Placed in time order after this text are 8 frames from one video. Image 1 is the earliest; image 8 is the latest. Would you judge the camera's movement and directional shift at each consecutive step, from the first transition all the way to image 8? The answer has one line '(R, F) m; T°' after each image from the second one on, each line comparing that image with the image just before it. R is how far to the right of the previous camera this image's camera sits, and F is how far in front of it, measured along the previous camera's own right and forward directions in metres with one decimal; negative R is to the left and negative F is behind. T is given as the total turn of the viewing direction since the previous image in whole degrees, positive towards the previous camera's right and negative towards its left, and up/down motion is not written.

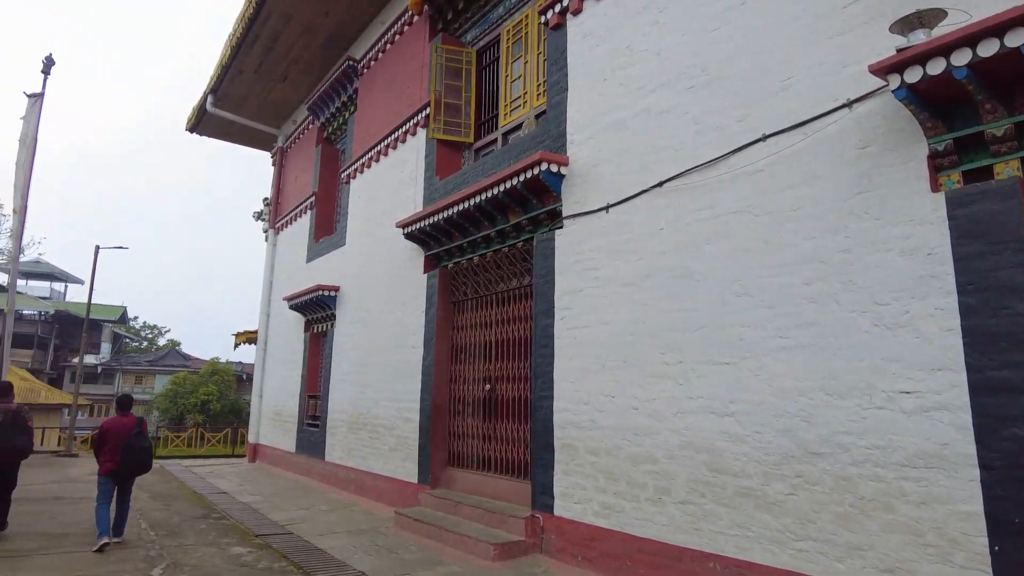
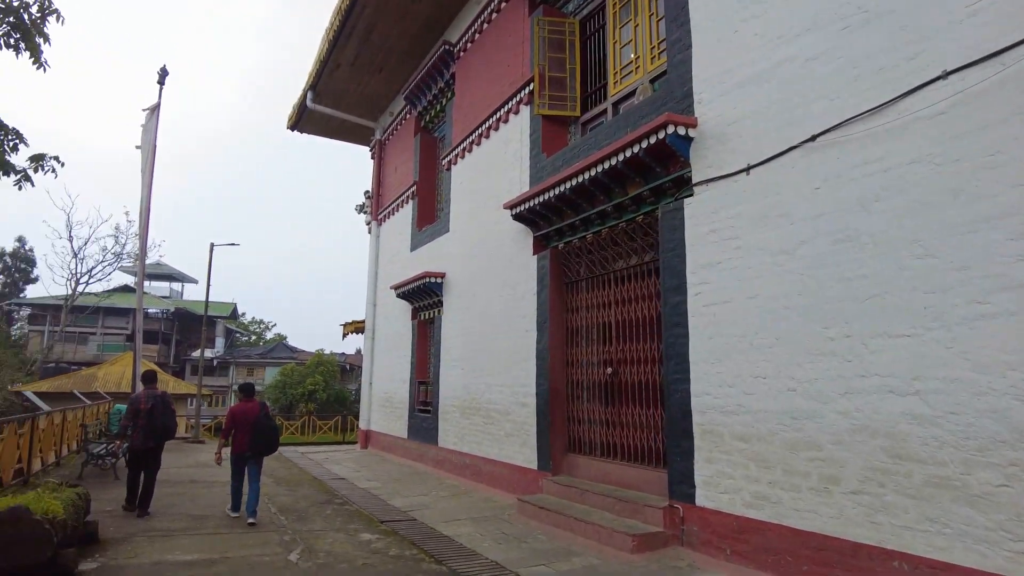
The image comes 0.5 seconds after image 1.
(-0.3, +0.3) m; -8°
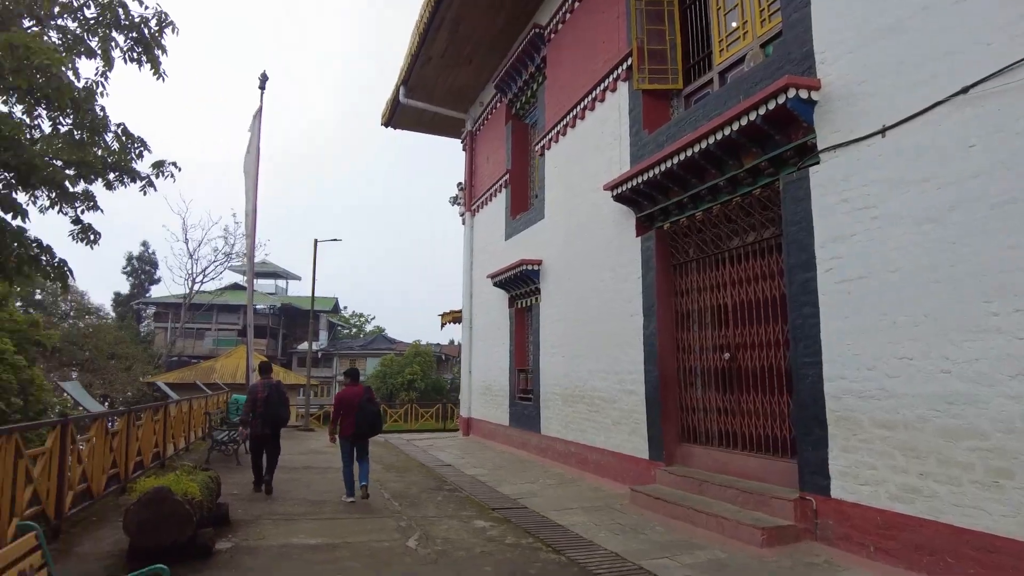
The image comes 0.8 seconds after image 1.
(-0.2, +0.2) m; -8°
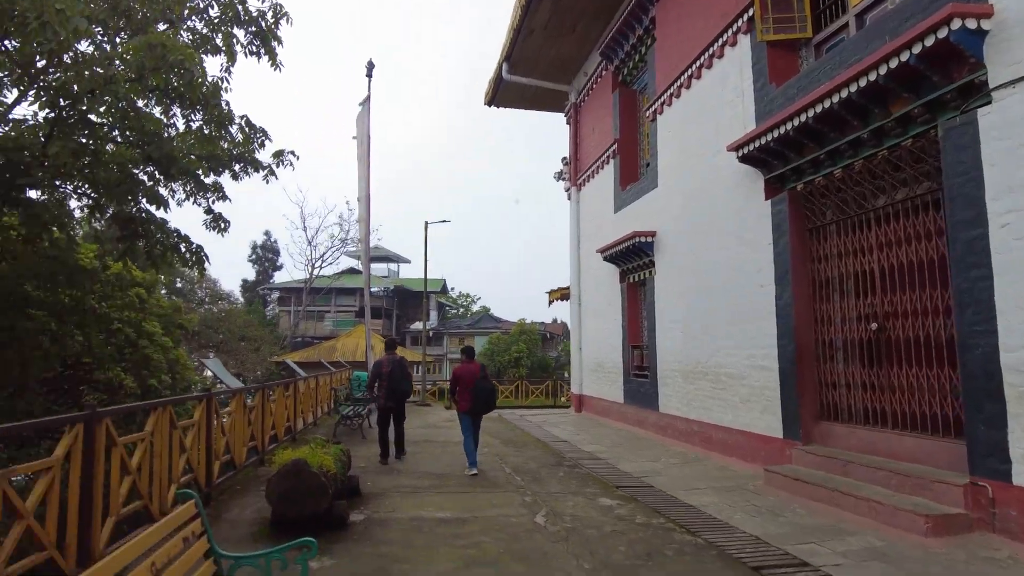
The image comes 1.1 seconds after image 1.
(-0.2, +0.2) m; -9°
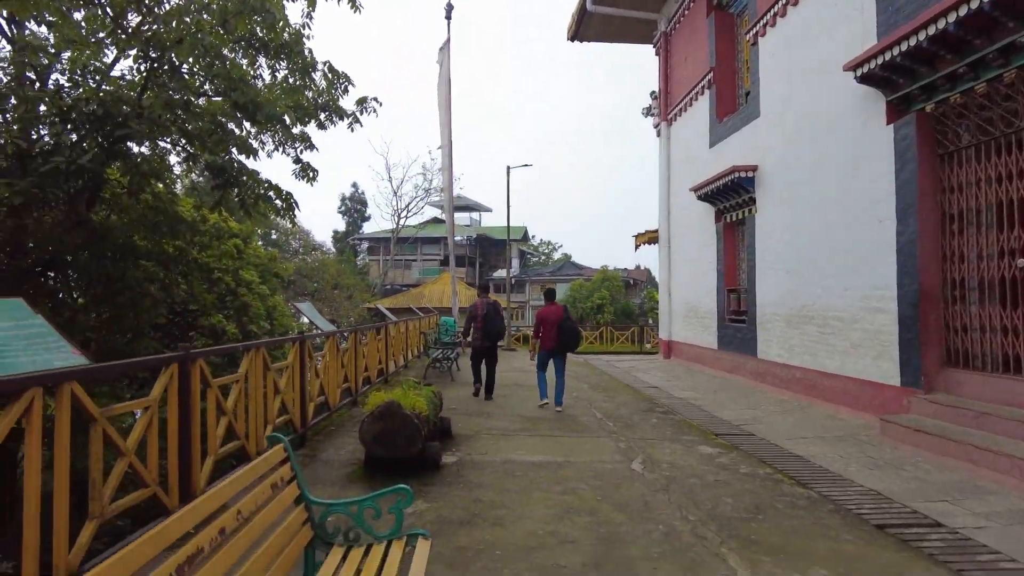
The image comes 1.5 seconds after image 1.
(-0.1, +0.2) m; -7°
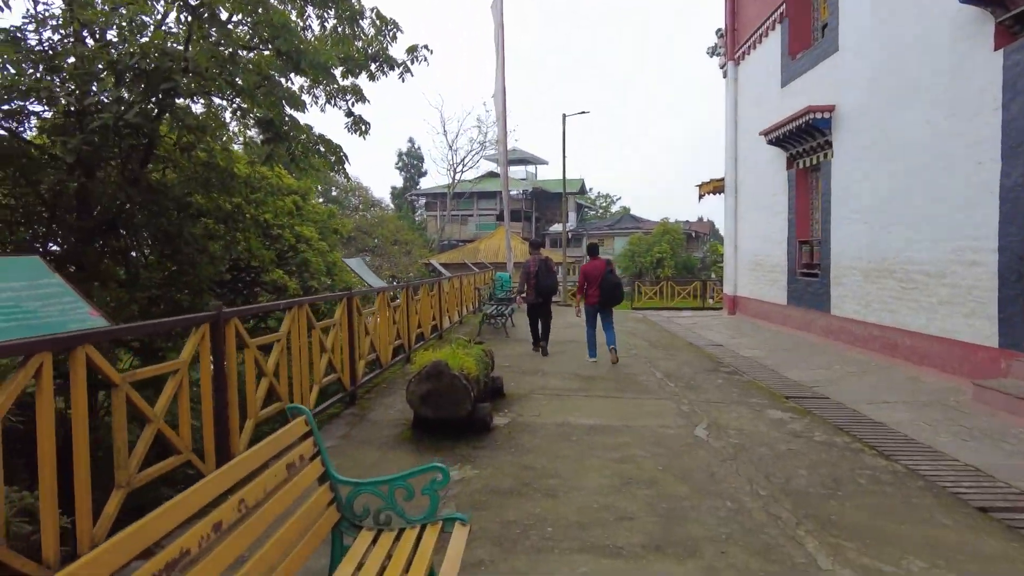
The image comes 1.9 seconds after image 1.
(0.0, +0.3) m; -5°
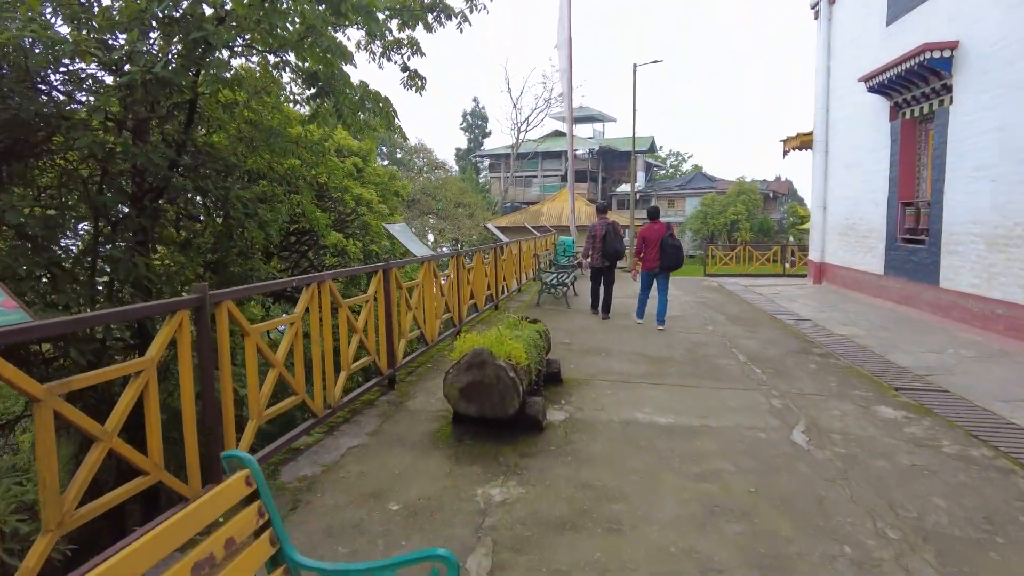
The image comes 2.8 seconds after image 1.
(0.0, +0.7) m; -6°
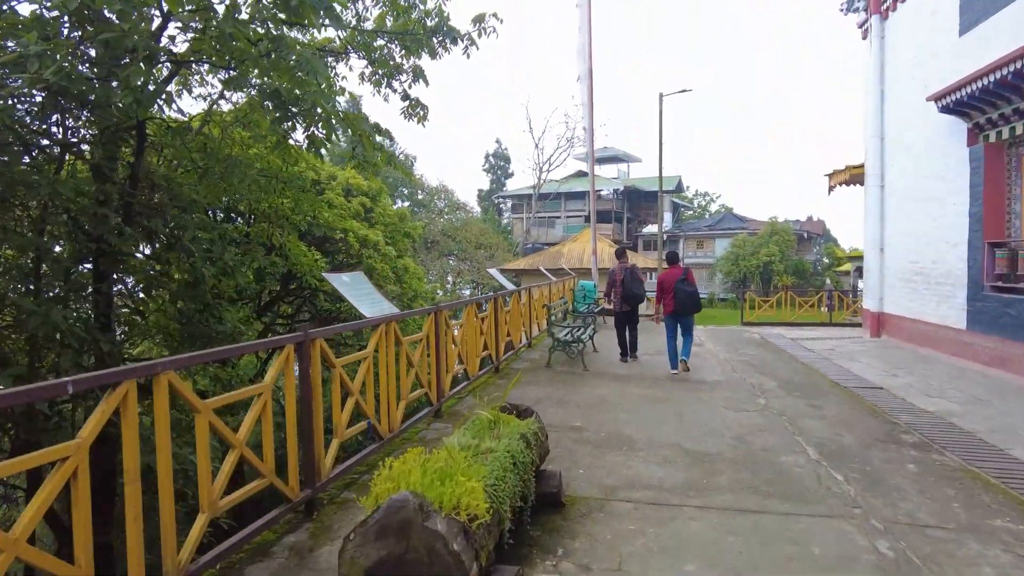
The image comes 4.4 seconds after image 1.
(+0.2, +1.3) m; -2°
